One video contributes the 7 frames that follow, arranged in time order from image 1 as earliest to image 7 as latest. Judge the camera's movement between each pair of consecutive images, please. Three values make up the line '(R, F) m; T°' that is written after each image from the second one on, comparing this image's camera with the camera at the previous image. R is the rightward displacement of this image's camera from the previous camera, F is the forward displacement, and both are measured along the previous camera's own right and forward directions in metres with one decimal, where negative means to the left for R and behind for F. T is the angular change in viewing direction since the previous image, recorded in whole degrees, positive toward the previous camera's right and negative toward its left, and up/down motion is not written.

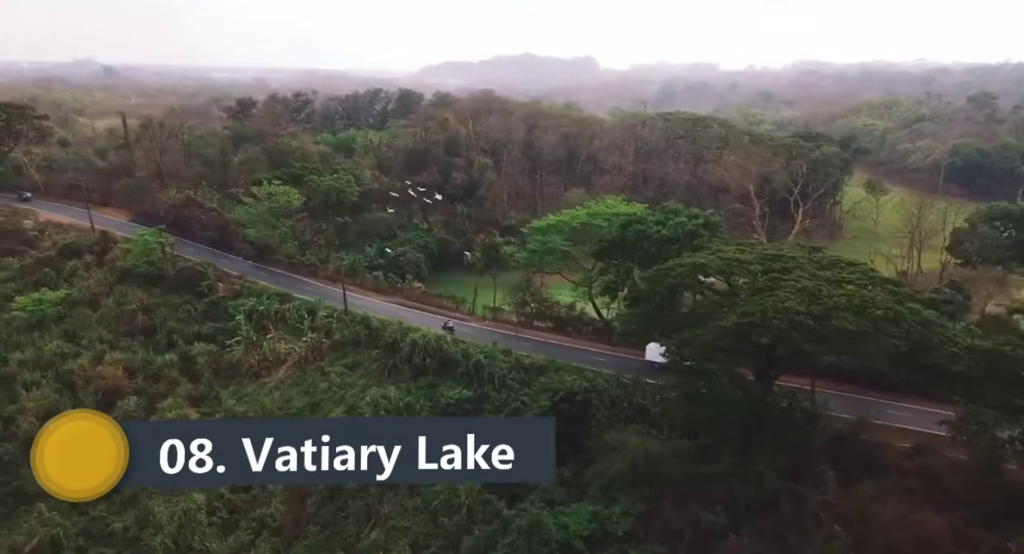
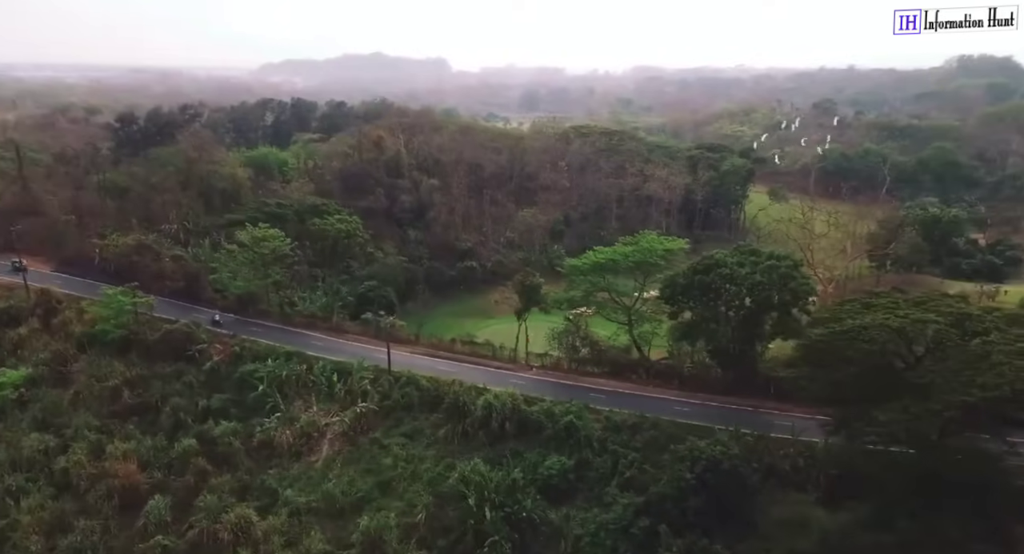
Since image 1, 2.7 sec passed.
(-6.5, +2.1) m; +10°
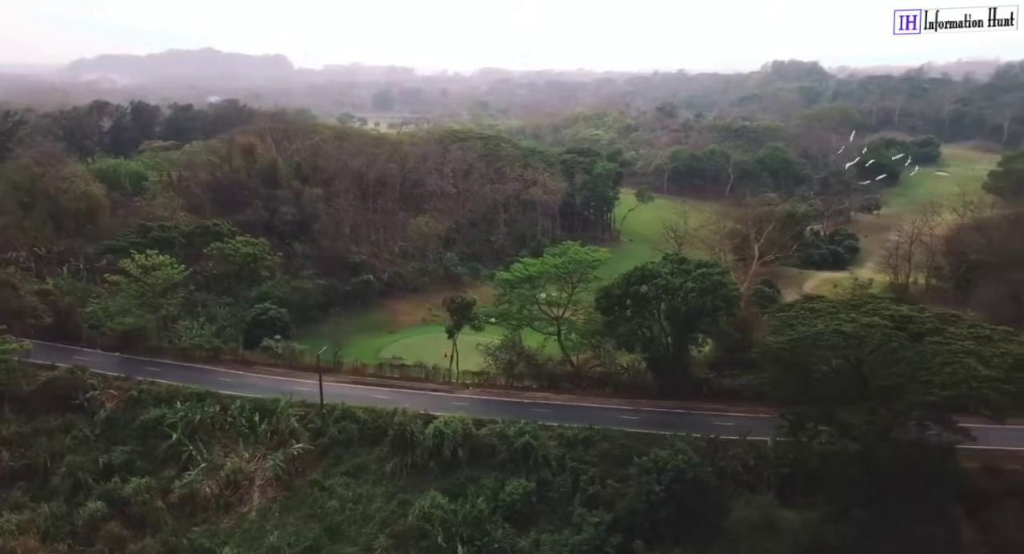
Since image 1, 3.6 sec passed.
(-2.4, +0.7) m; +11°
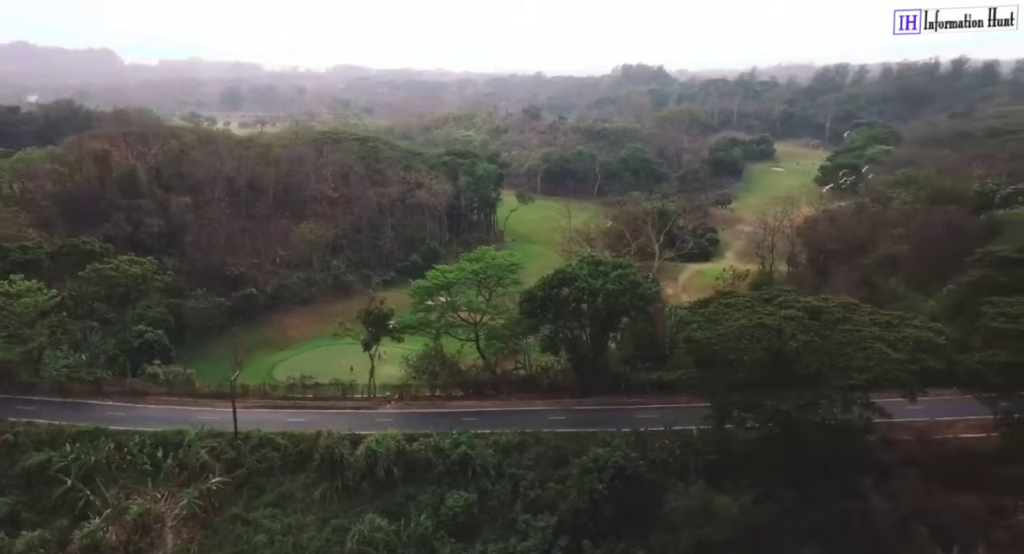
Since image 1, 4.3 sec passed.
(-1.6, +0.3) m; +11°
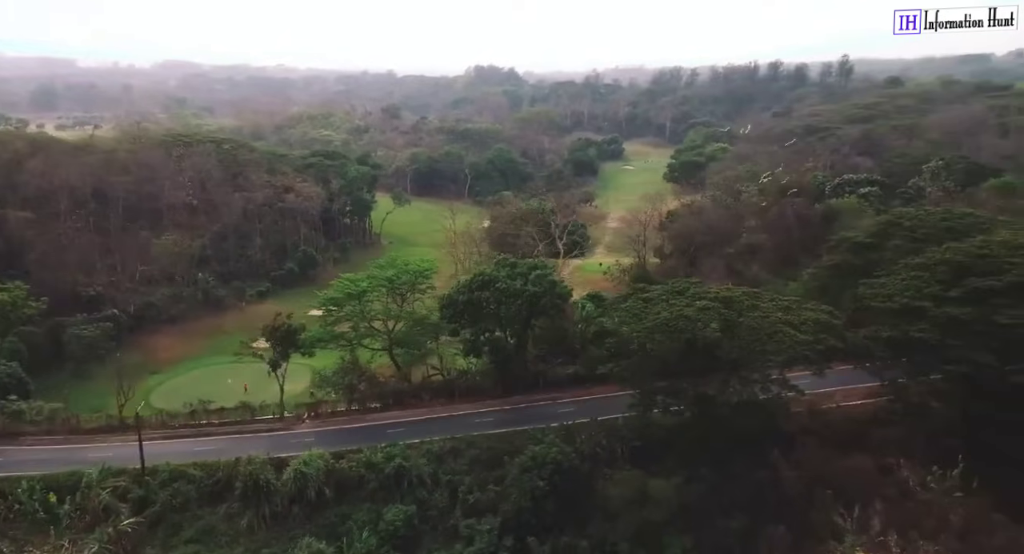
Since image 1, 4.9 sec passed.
(-1.7, 0.0) m; +11°
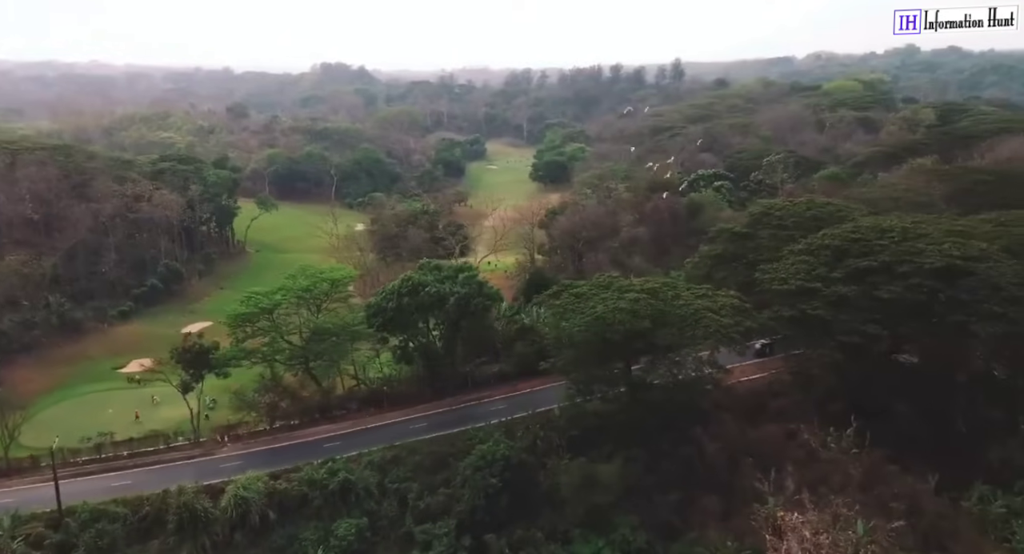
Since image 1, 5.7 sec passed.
(-2.0, -0.2) m; +11°
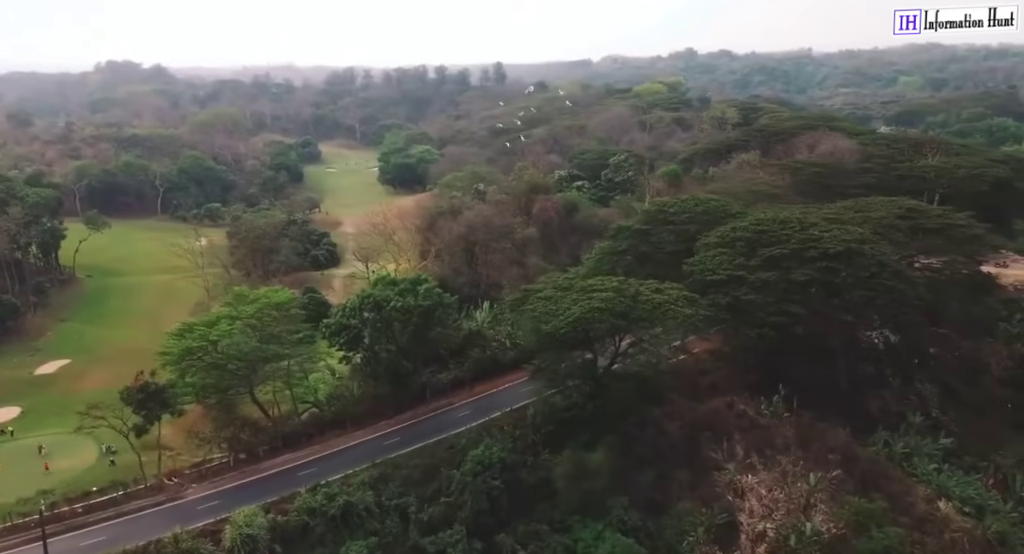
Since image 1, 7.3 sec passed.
(-3.7, -0.6) m; +12°
